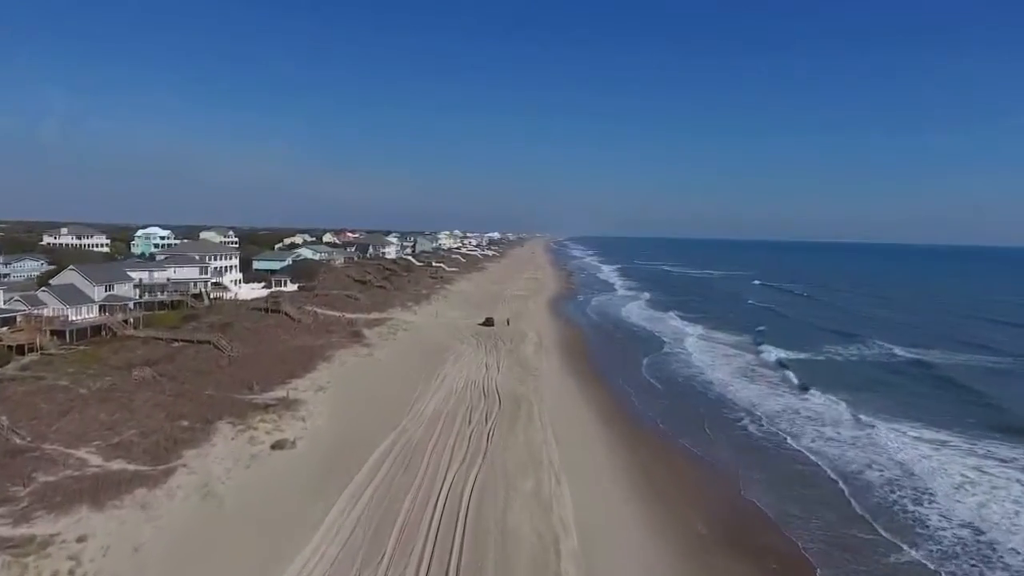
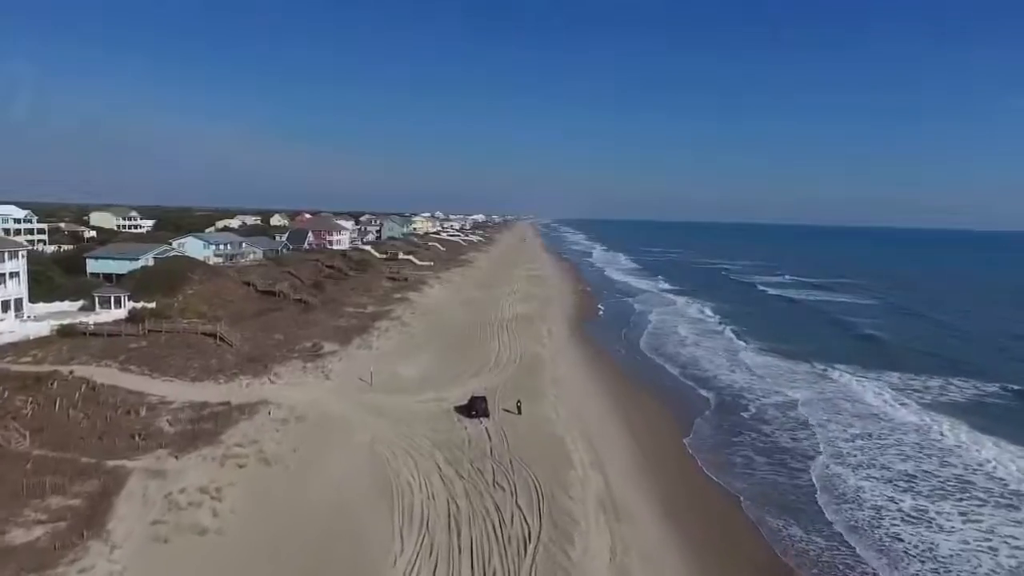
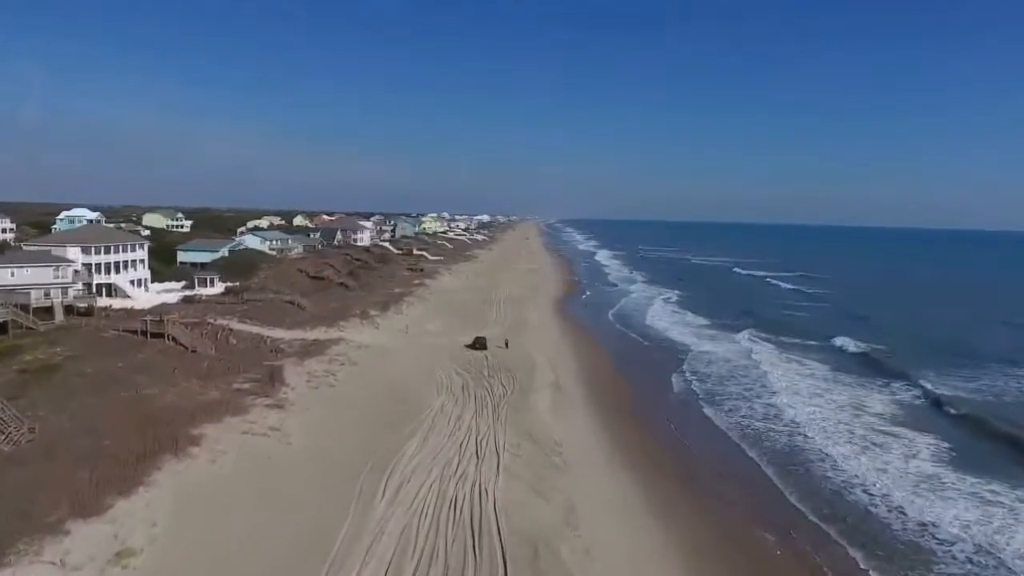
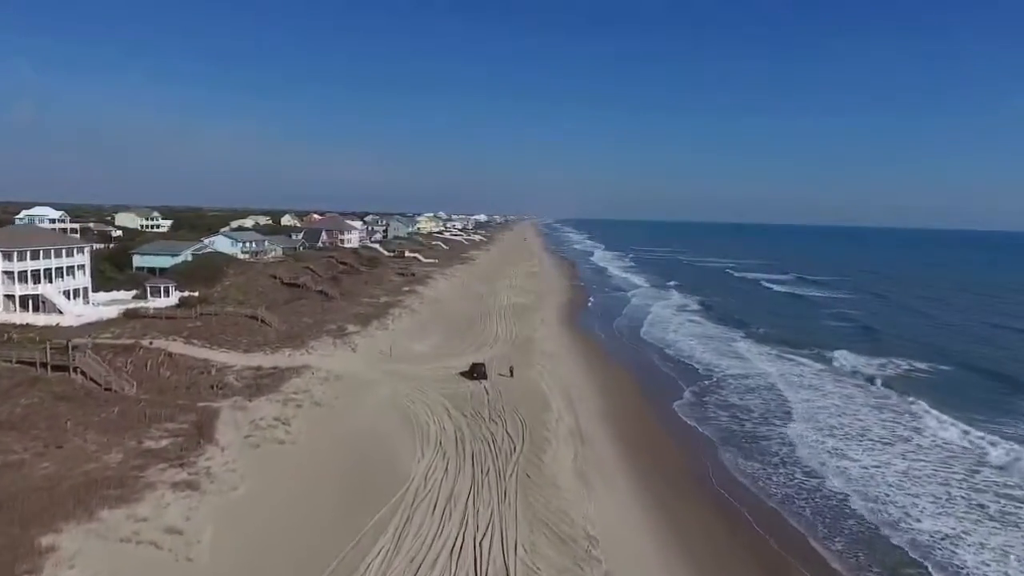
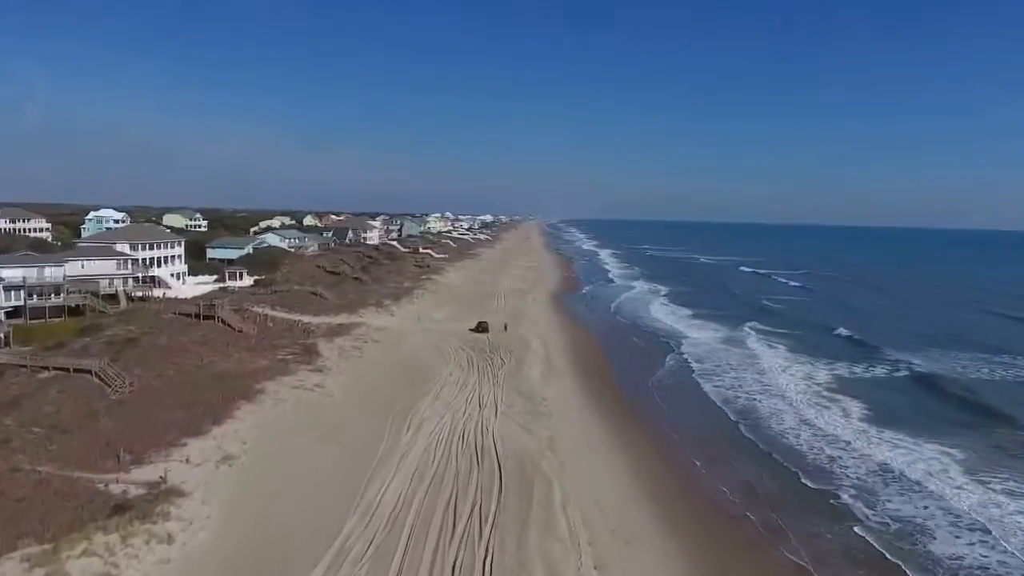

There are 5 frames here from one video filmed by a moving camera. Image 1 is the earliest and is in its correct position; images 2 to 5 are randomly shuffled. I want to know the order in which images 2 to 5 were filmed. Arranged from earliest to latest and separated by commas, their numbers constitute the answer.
5, 3, 4, 2
